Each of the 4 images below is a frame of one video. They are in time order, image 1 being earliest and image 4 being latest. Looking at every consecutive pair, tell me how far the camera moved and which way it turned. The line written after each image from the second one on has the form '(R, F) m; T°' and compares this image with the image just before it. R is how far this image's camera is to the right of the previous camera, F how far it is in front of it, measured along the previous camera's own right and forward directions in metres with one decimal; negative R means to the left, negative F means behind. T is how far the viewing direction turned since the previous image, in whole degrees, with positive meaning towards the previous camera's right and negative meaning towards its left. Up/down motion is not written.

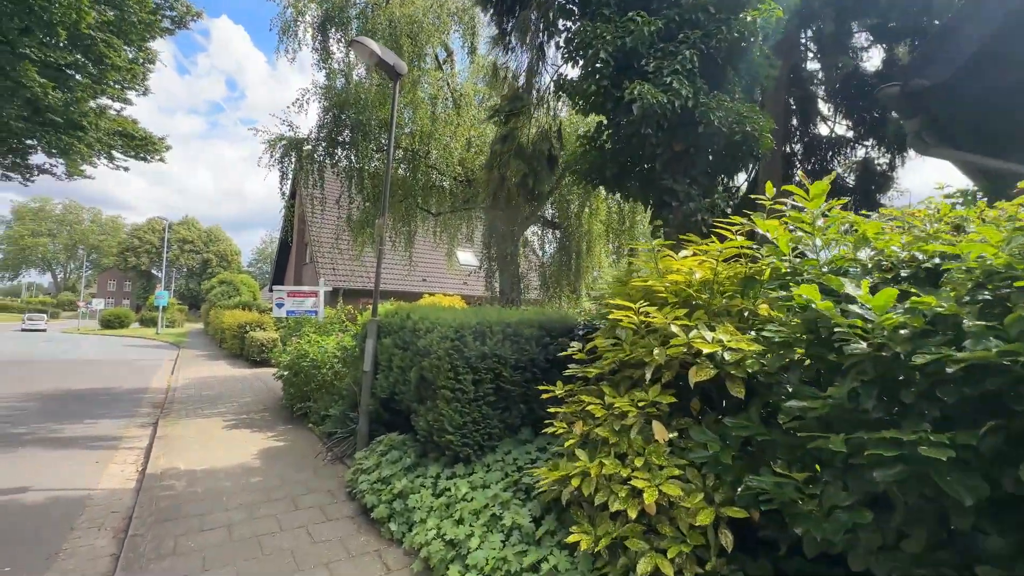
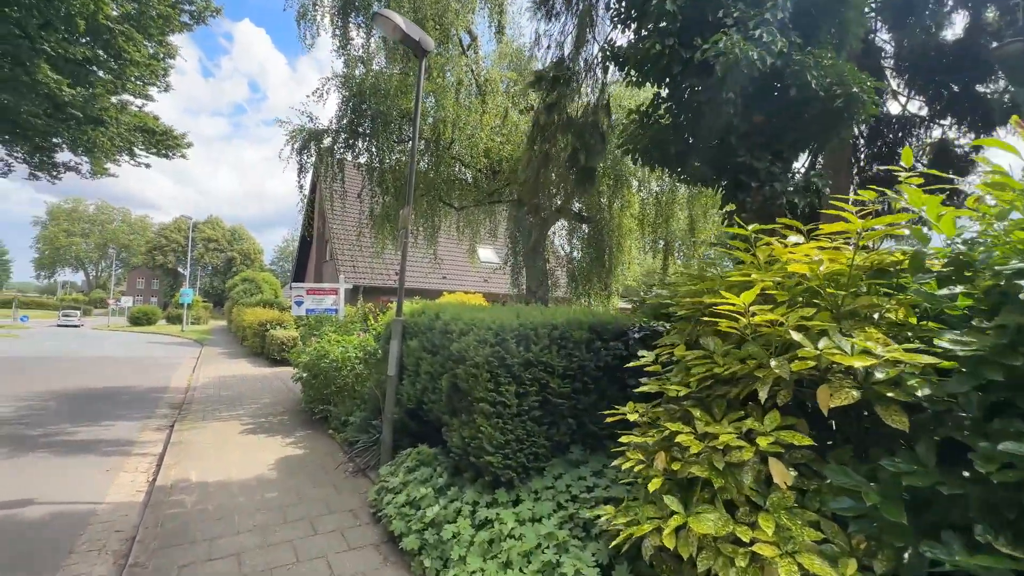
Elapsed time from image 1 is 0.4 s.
(-0.2, +0.5) m; -2°
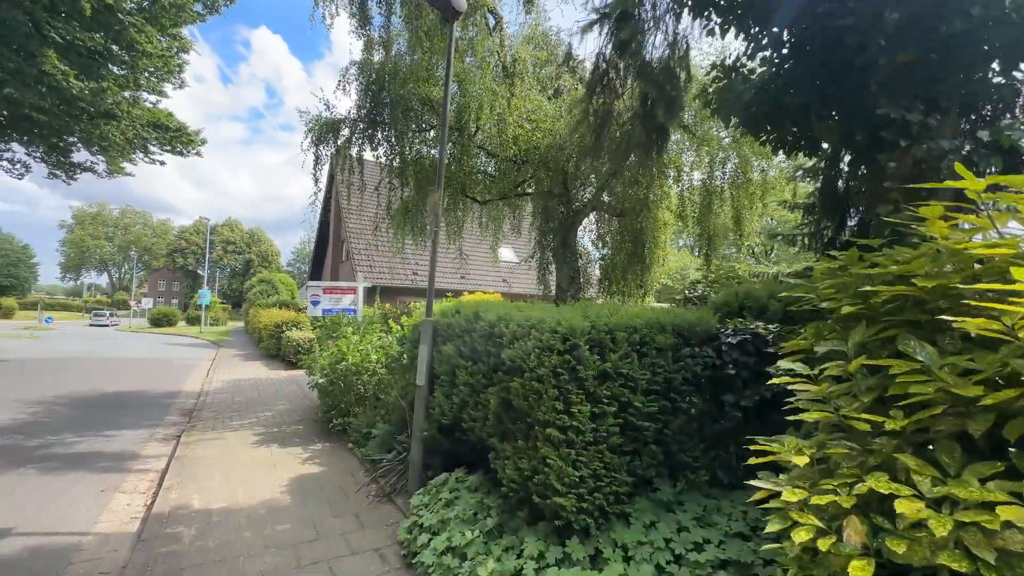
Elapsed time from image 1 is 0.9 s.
(-0.3, +0.7) m; -2°
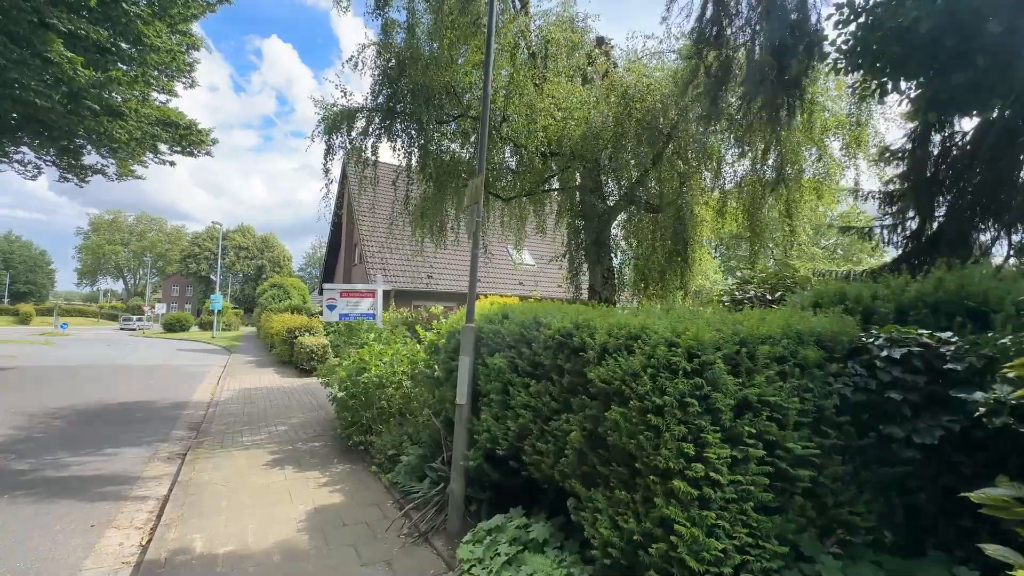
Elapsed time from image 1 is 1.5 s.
(-0.4, +0.6) m; -1°
